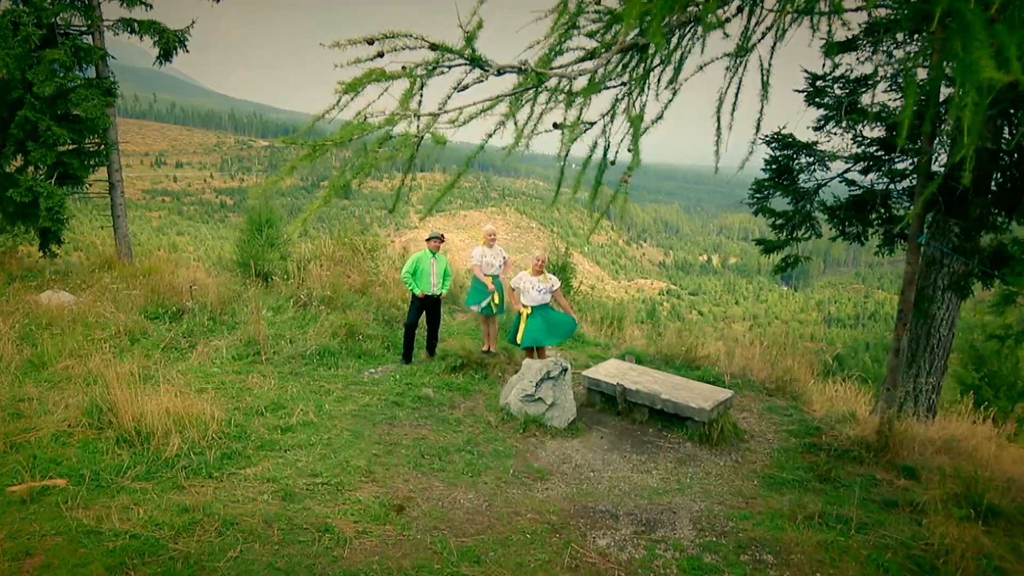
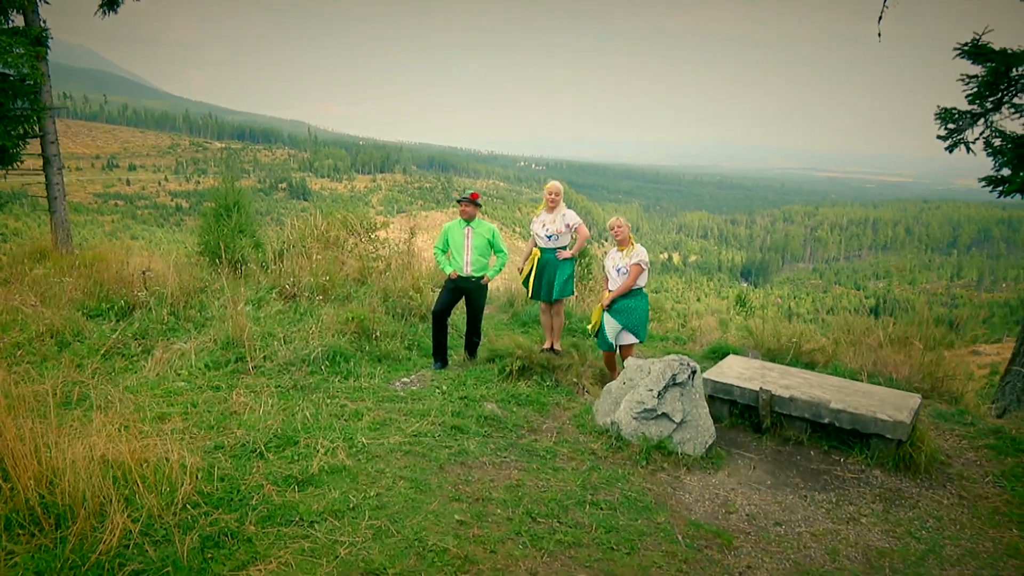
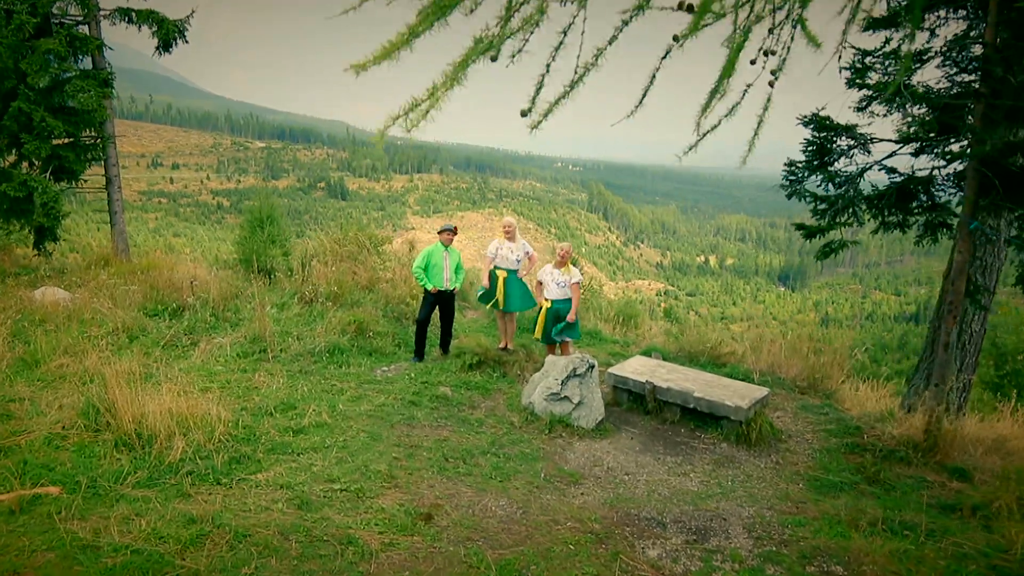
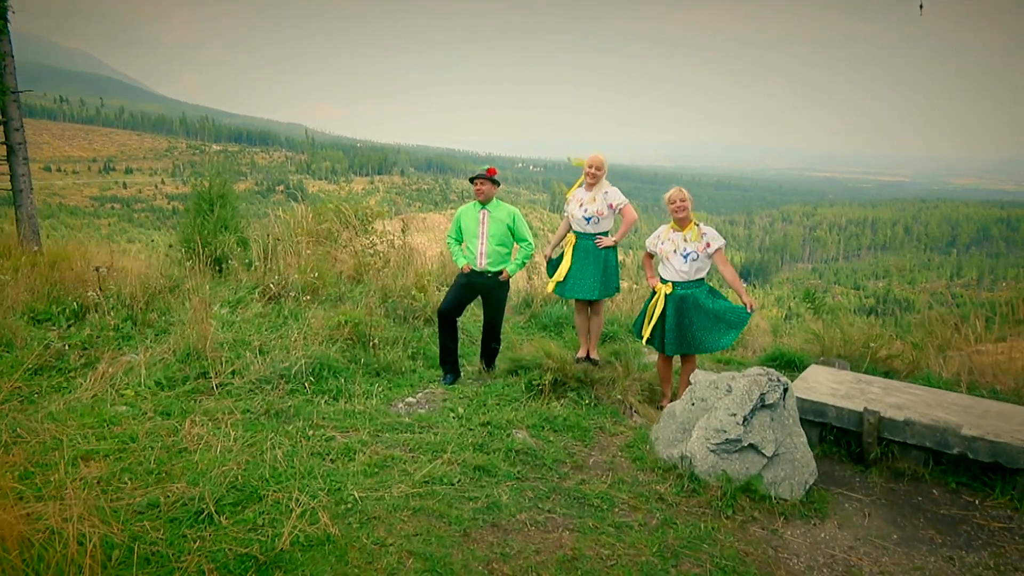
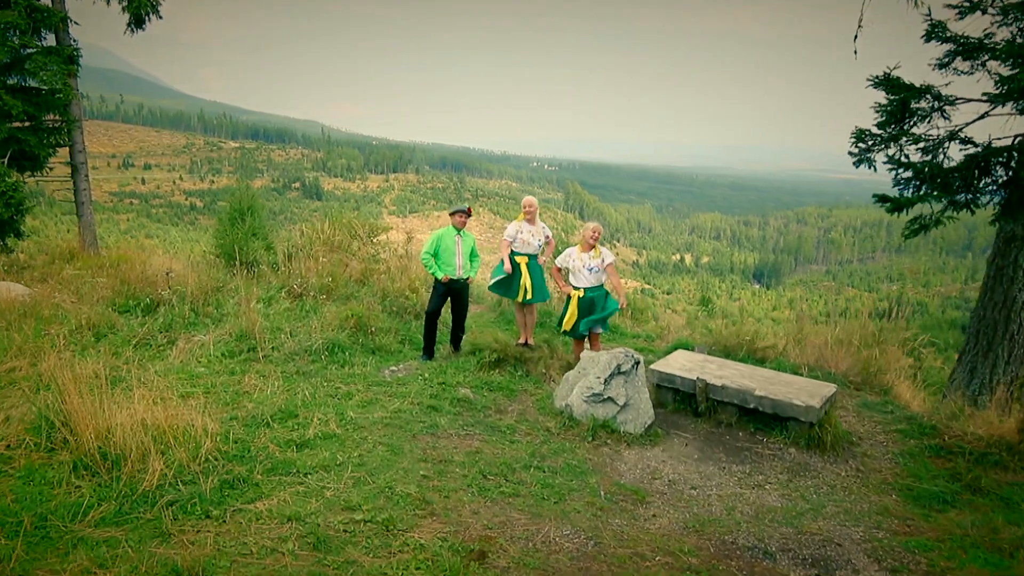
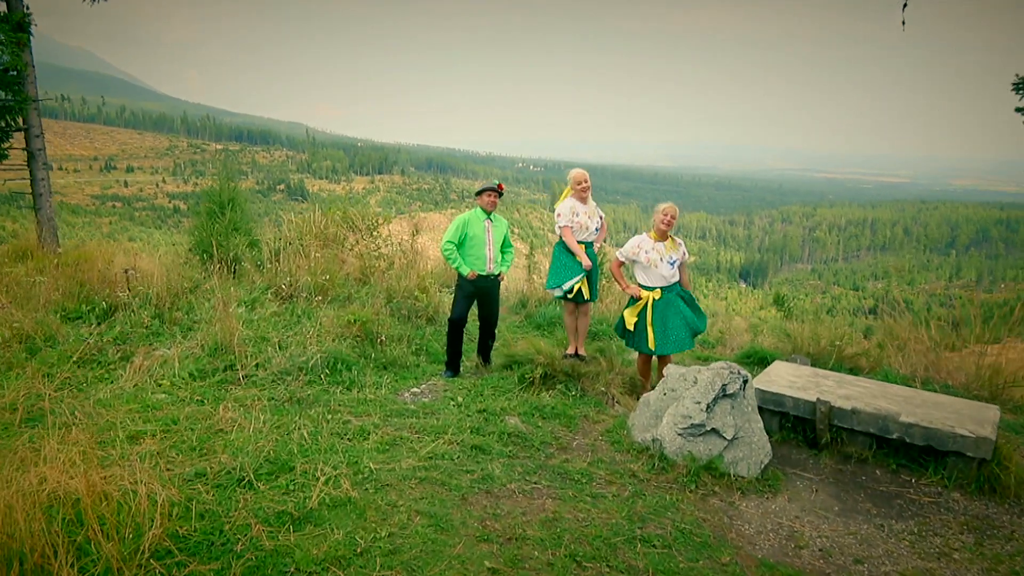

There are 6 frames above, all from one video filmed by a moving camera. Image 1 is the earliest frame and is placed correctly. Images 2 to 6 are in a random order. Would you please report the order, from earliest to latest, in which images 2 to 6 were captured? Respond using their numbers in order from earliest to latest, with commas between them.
3, 5, 2, 6, 4
